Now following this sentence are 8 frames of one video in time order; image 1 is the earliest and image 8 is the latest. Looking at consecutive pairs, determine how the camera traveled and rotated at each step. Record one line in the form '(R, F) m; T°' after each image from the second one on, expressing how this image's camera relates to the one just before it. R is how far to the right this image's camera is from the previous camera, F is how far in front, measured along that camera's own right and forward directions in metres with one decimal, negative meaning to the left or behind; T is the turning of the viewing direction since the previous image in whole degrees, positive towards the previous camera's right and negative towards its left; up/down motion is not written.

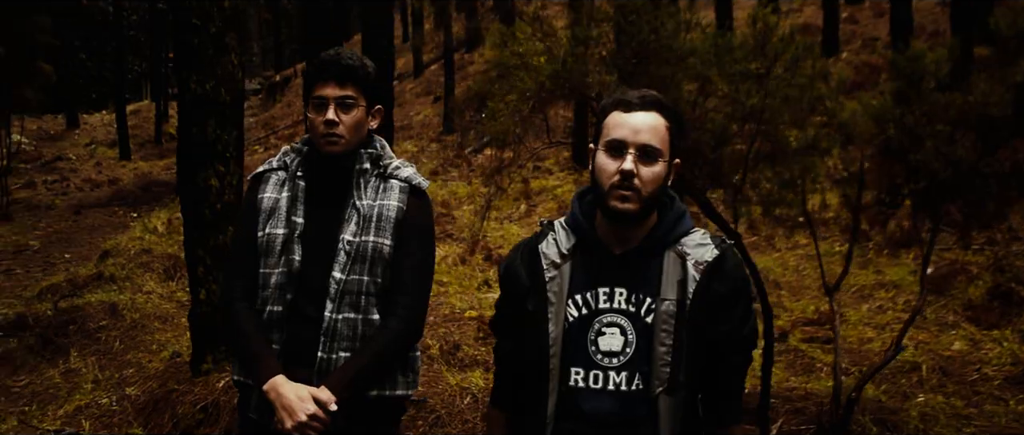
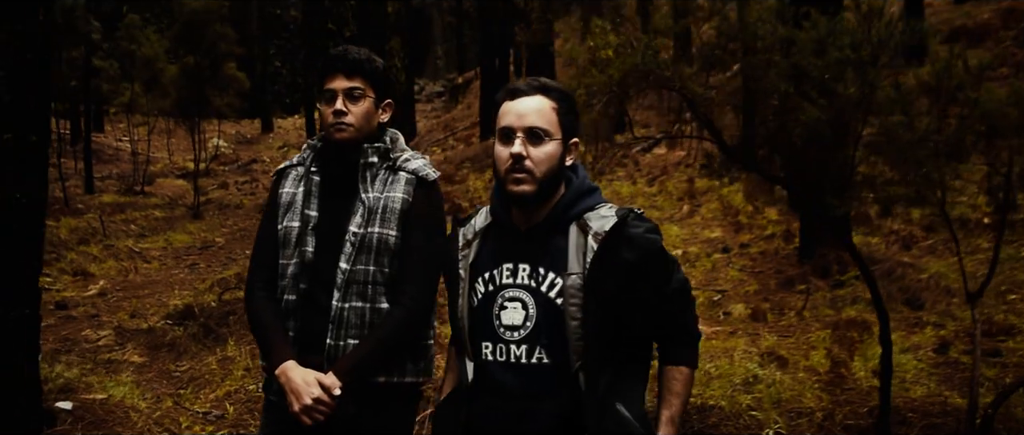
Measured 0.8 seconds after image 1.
(+0.4, +0.1) m; -11°
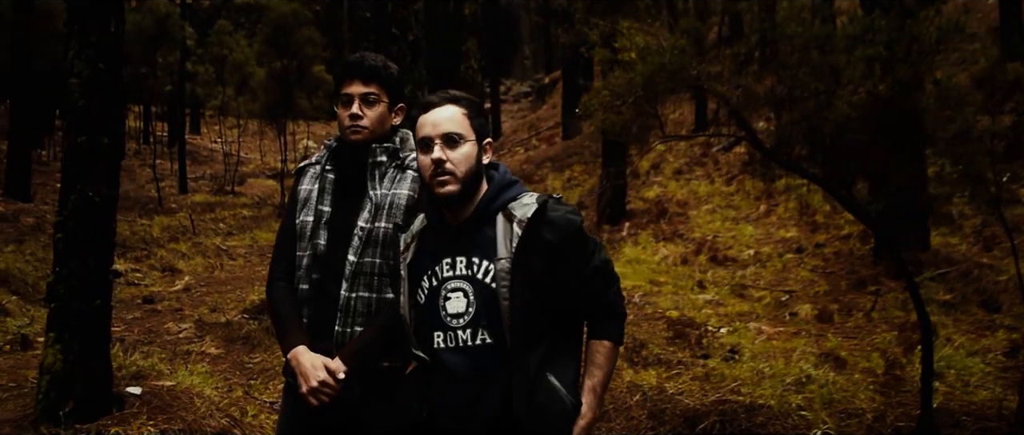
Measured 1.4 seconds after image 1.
(+0.2, -0.1) m; -5°
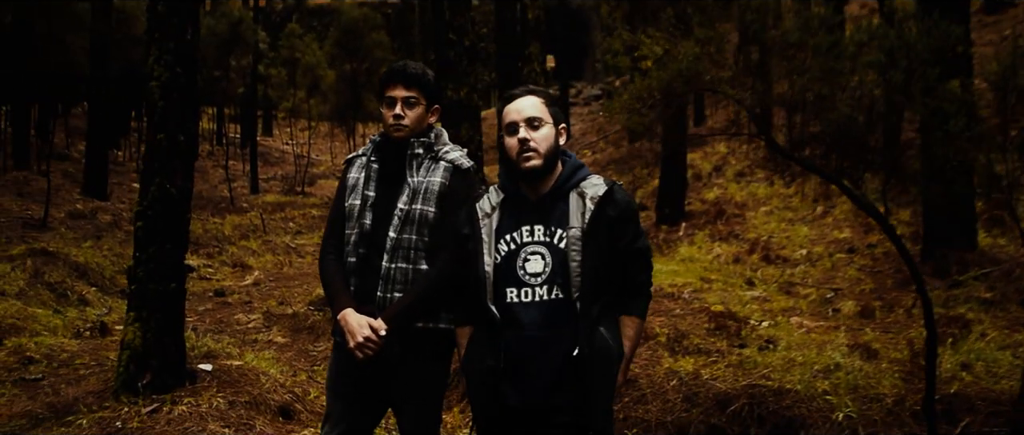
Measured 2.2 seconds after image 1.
(+0.2, -0.5) m; -4°
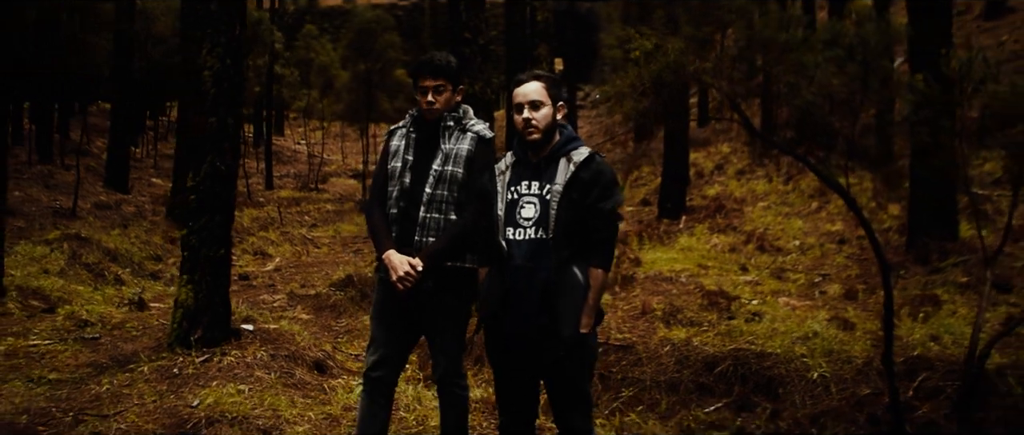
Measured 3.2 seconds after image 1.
(0.0, -0.7) m; 0°
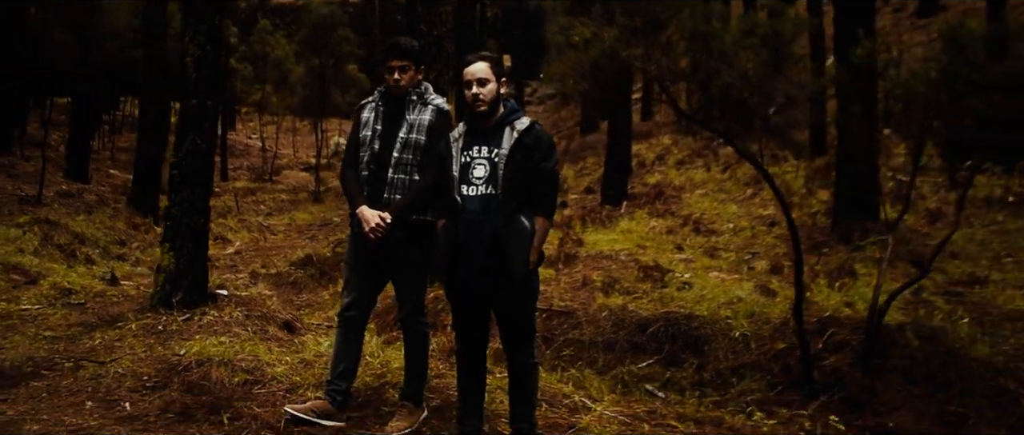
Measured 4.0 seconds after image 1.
(0.0, -0.7) m; +3°
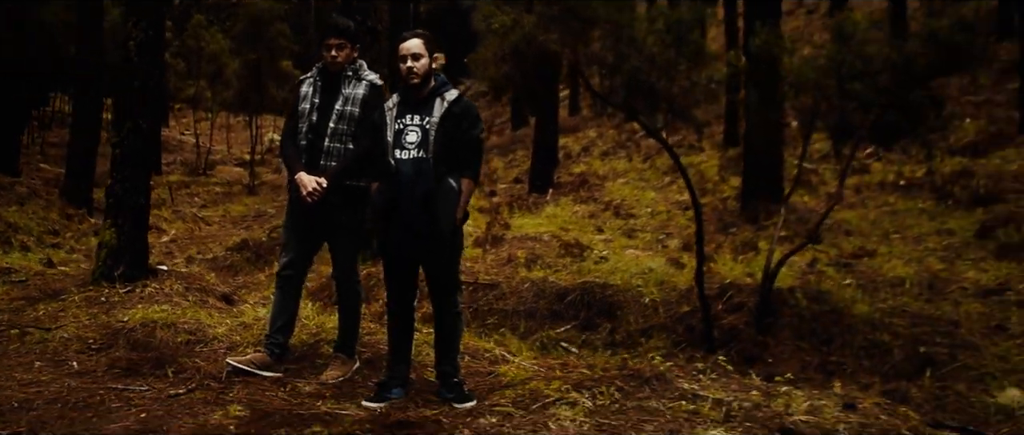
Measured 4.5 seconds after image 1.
(+0.1, -0.5) m; +4°
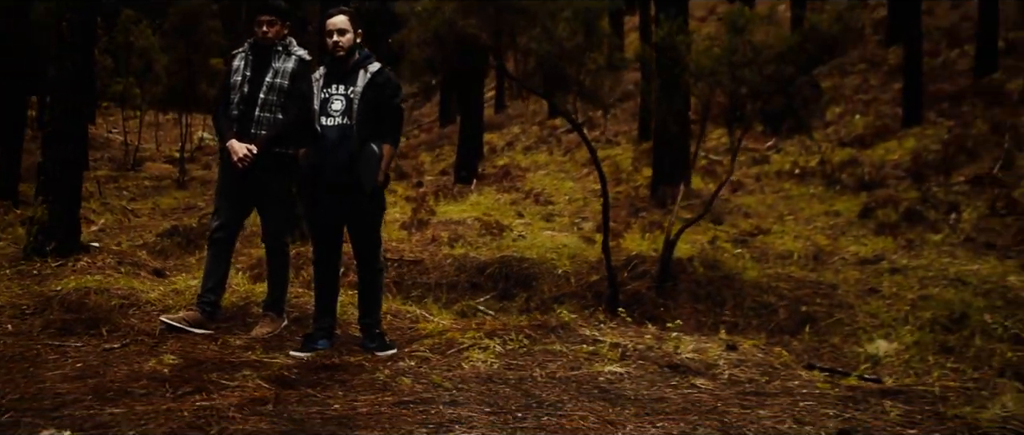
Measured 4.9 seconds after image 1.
(+0.1, -0.4) m; +4°
